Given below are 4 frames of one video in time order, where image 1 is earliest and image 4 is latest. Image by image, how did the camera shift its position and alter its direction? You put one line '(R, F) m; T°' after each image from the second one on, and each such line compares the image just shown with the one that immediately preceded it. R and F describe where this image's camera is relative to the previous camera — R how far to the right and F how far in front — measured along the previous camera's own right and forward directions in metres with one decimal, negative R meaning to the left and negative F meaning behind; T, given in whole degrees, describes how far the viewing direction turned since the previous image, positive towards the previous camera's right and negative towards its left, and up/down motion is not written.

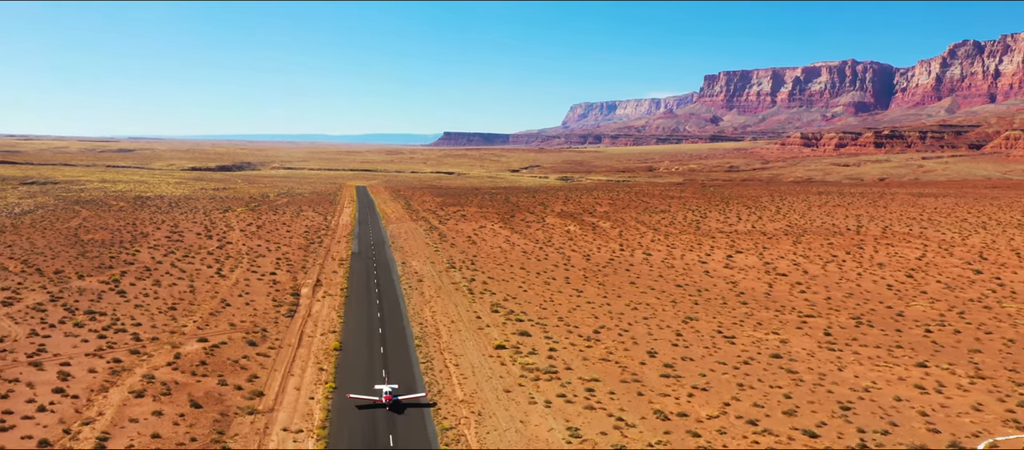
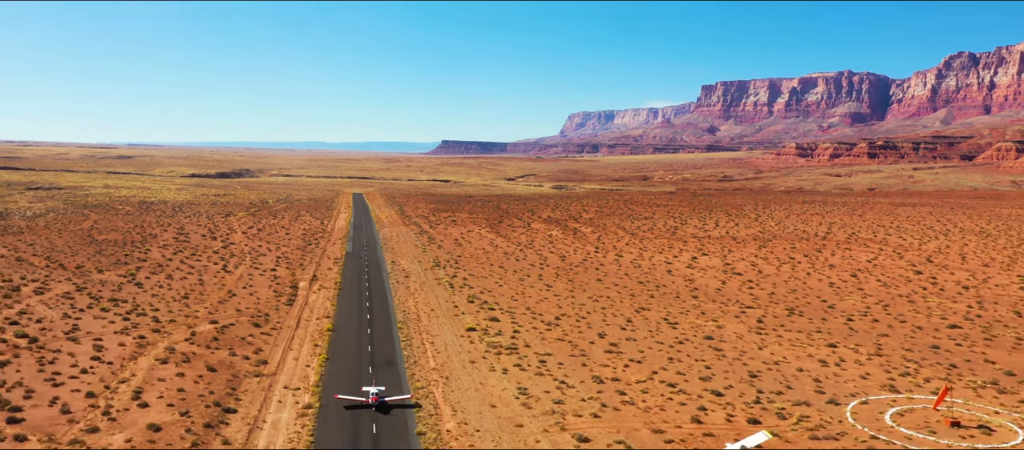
(+1.7, -4.4) m; 0°
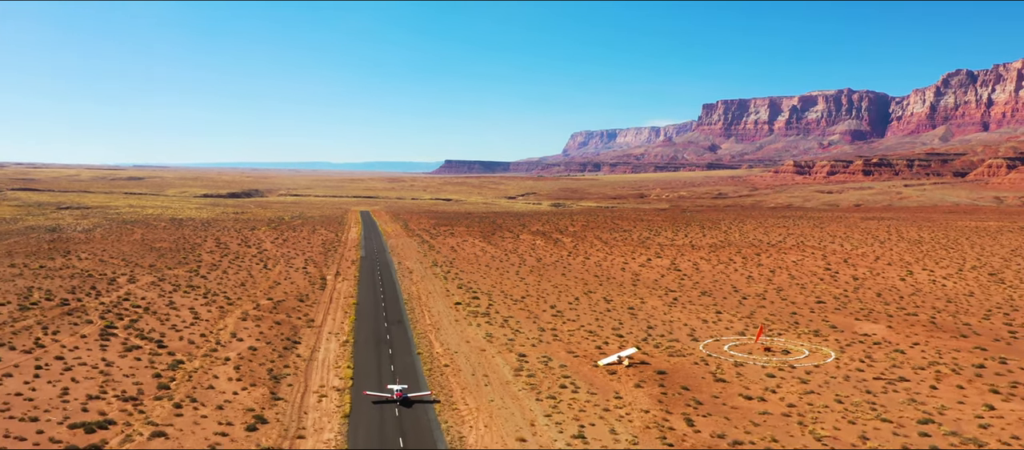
(+2.3, -11.7) m; 0°
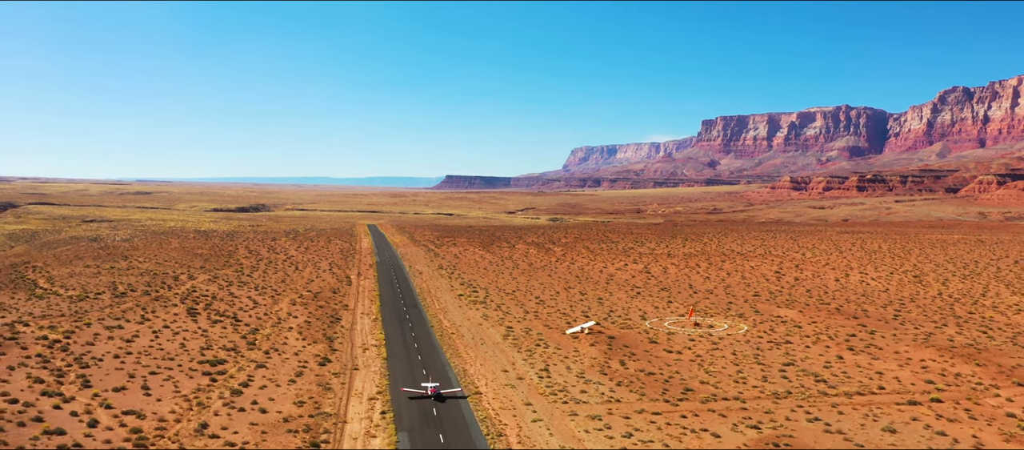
(+0.8, -10.5) m; 0°
